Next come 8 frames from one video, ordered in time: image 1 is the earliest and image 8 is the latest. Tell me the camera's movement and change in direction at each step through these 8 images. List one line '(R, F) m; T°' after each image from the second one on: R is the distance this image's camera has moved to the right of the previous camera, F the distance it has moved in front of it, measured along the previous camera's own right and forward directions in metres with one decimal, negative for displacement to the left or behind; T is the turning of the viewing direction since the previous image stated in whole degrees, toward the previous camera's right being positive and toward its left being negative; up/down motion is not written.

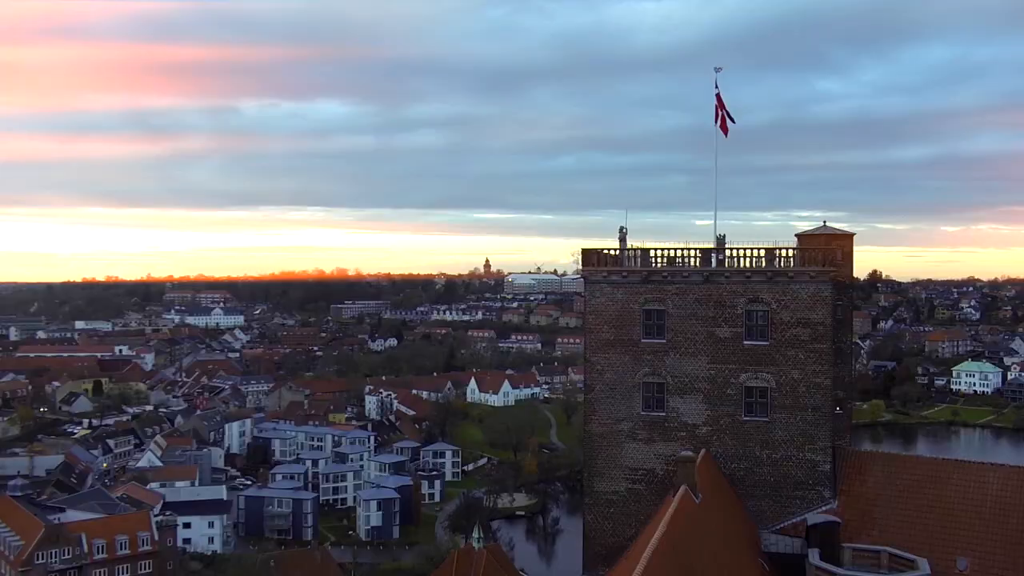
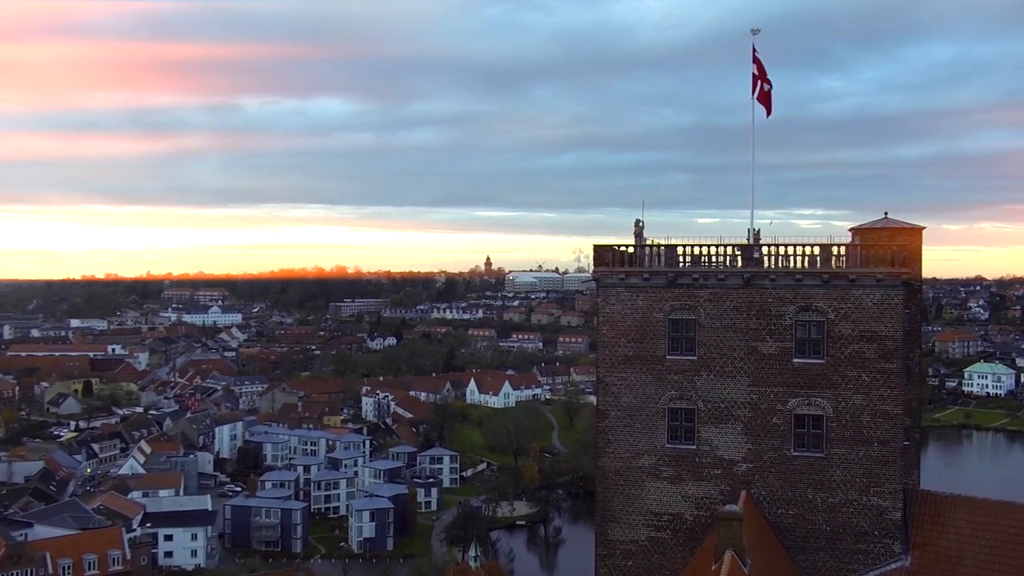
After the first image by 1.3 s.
(0.0, +2.0) m; 0°
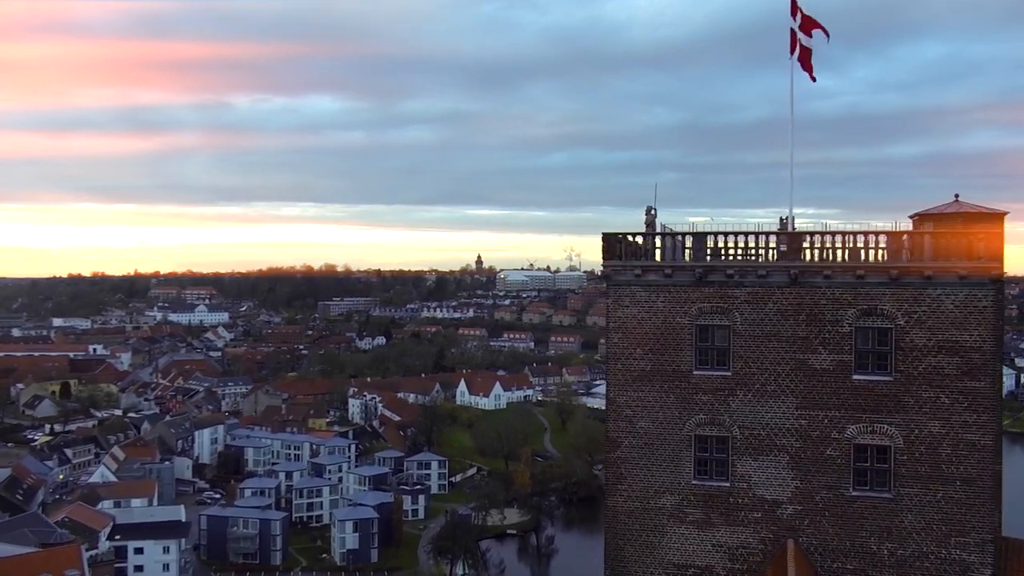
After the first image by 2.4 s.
(0.0, +1.8) m; +1°
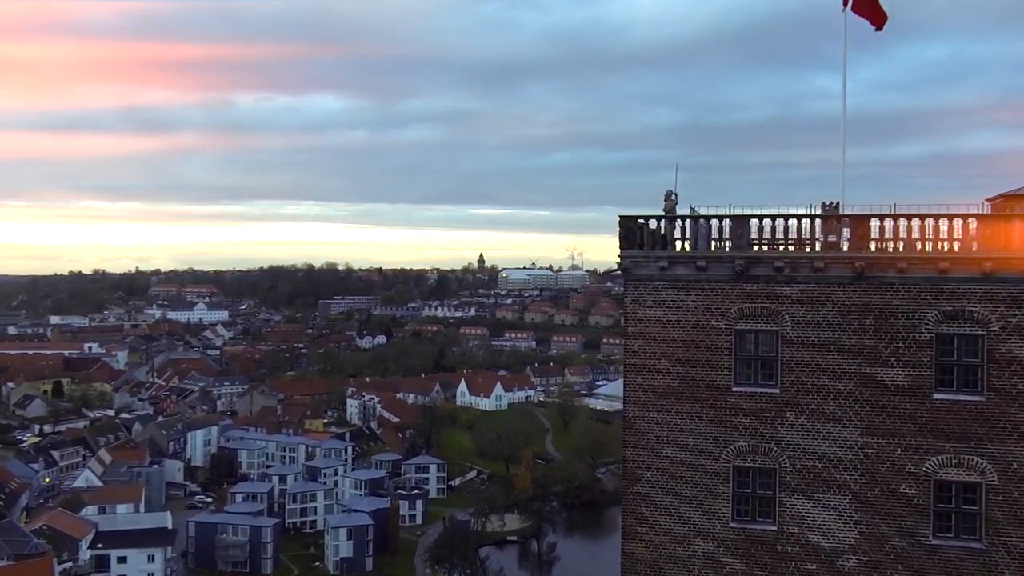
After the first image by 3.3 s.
(0.0, +1.4) m; 0°
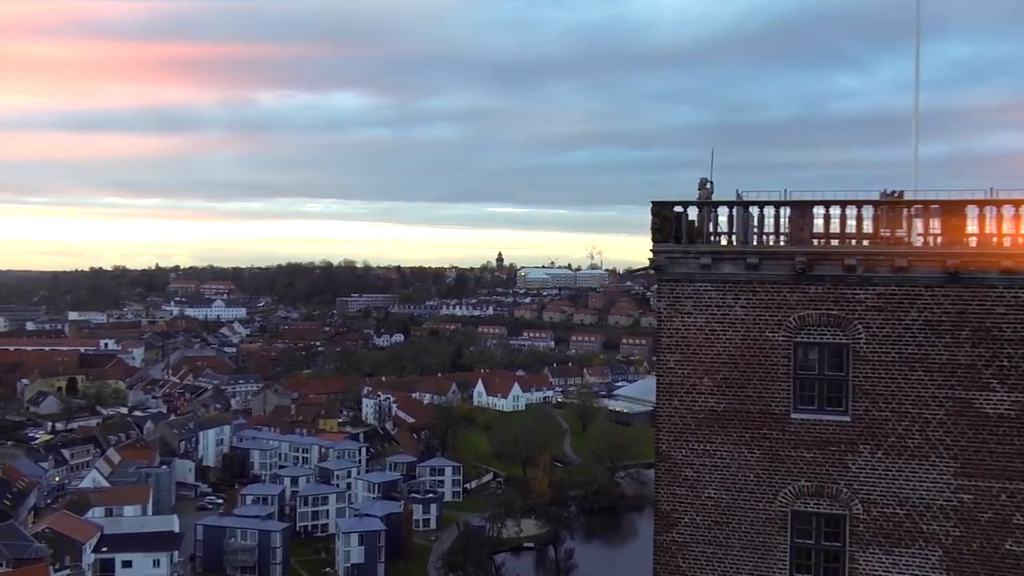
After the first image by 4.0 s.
(+0.1, +1.1) m; -1°
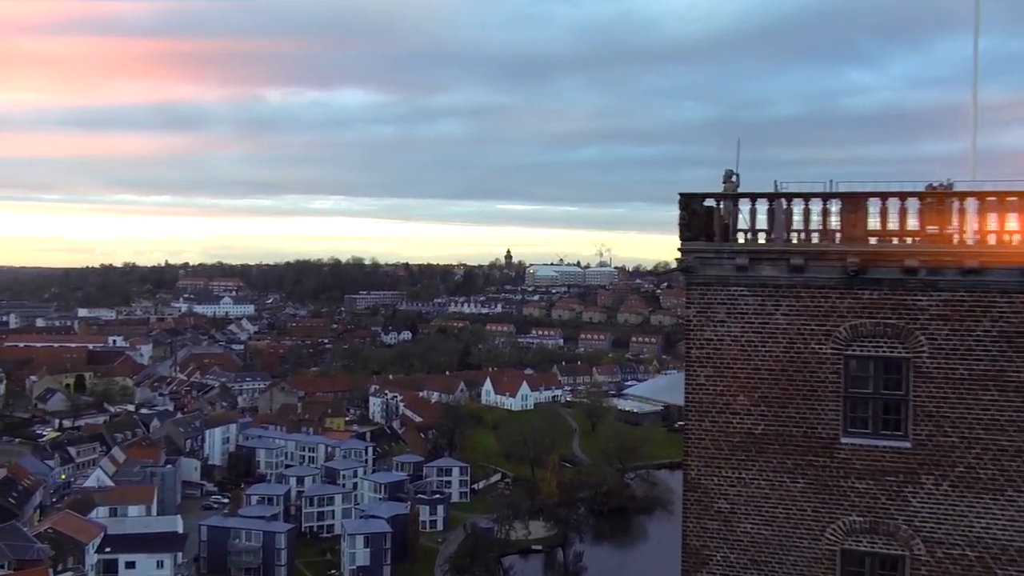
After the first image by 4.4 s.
(0.0, +0.6) m; -1°
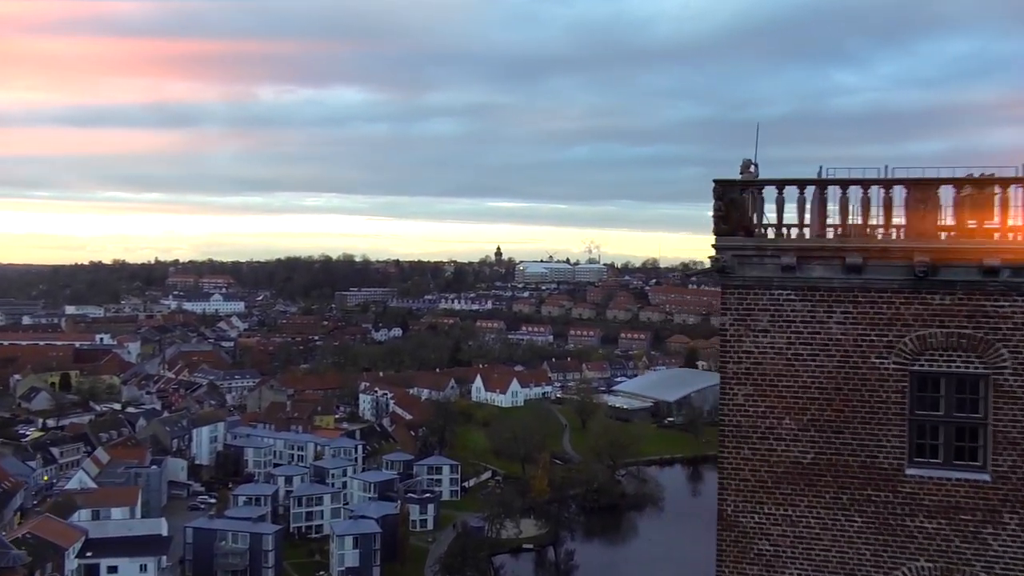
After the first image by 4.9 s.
(0.0, +0.5) m; +1°
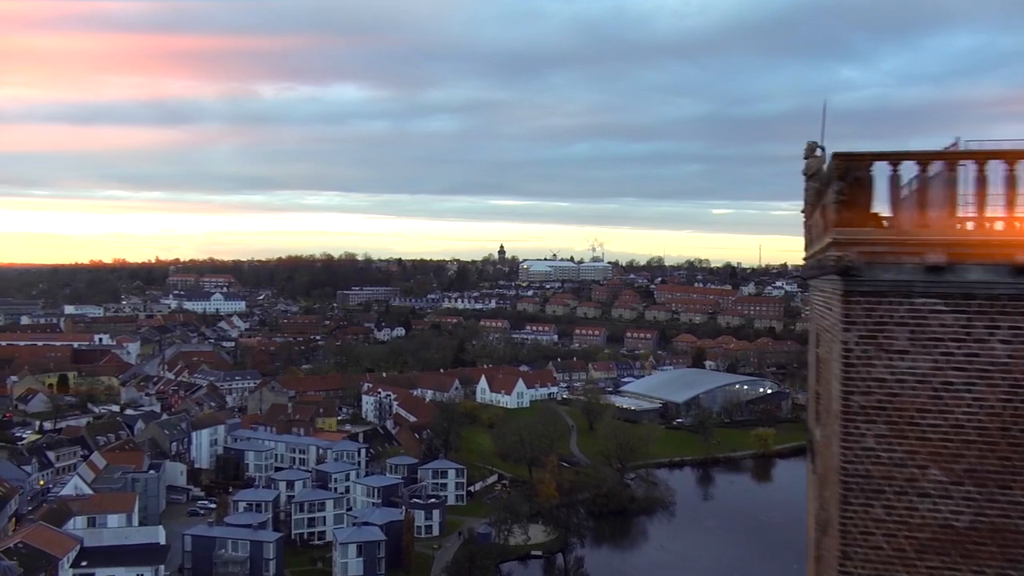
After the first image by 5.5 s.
(-0.3, +1.1) m; 0°
